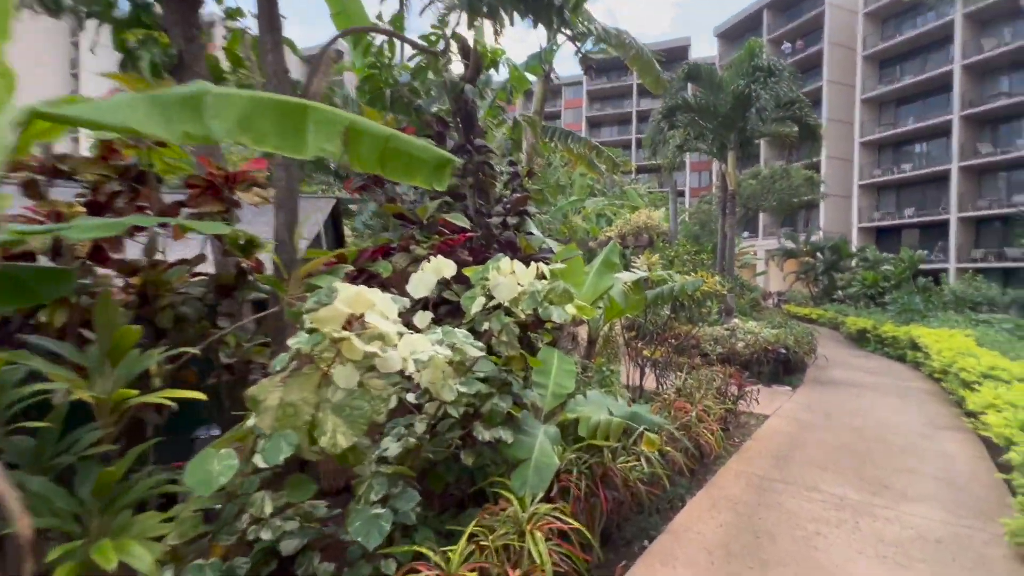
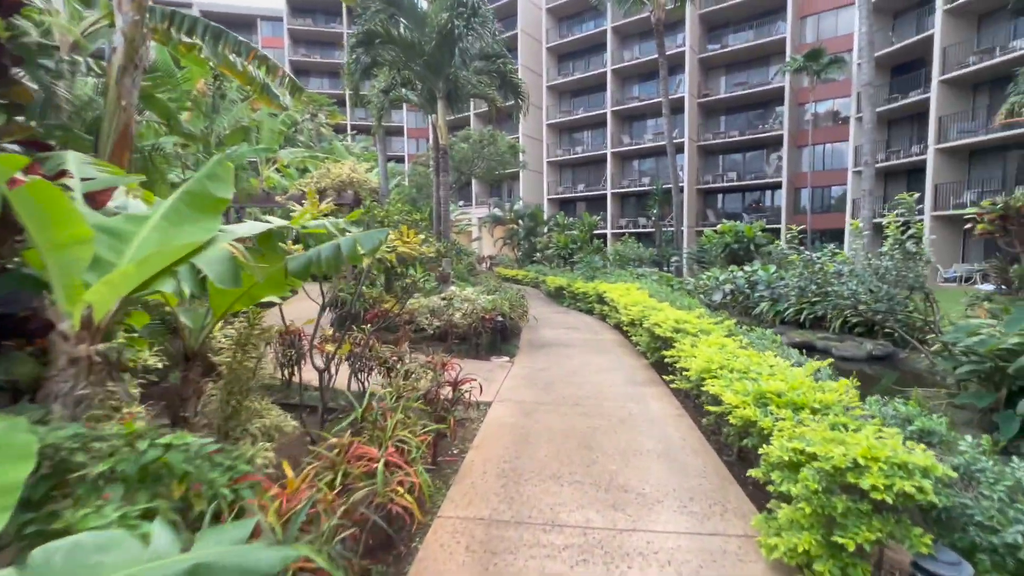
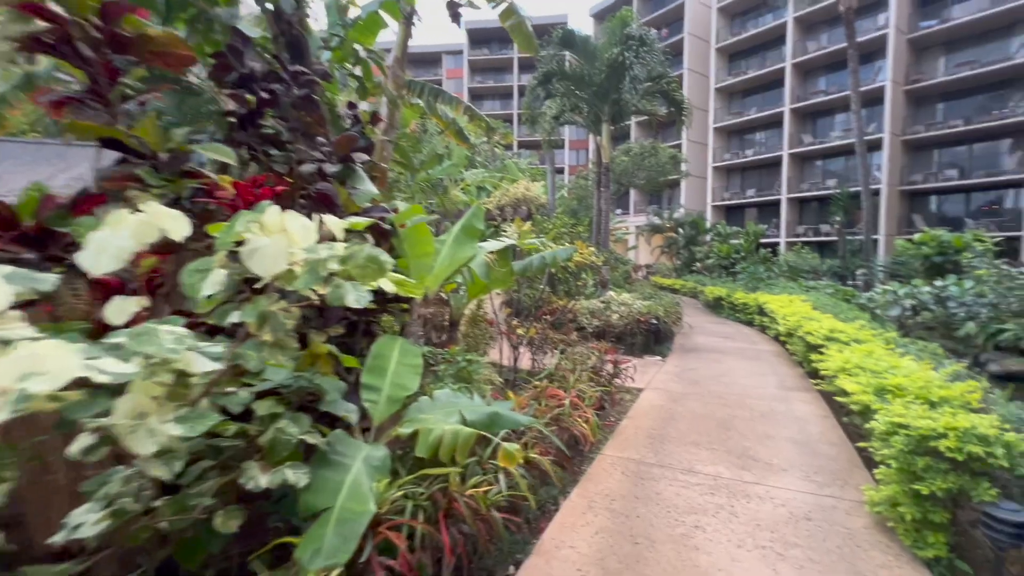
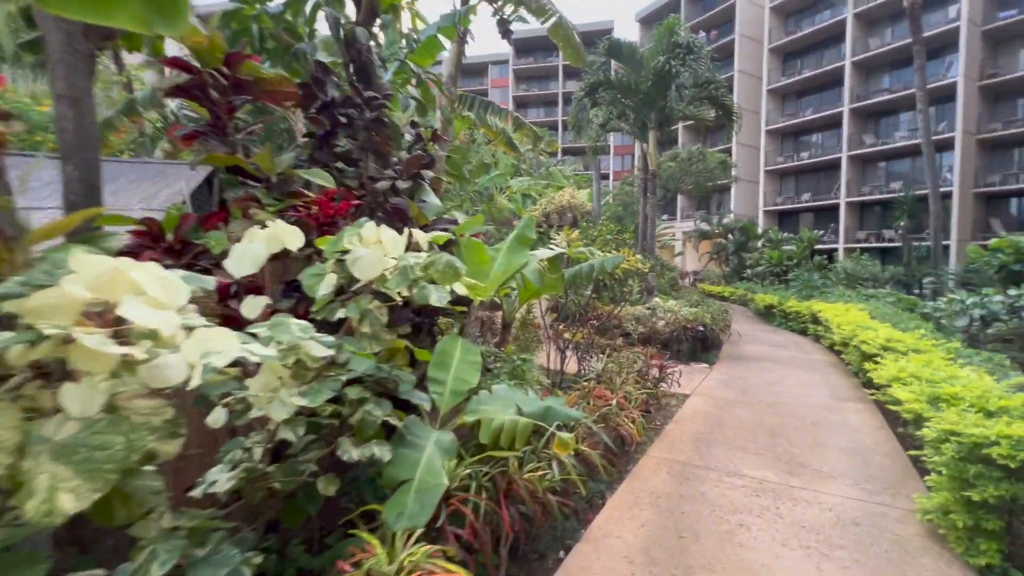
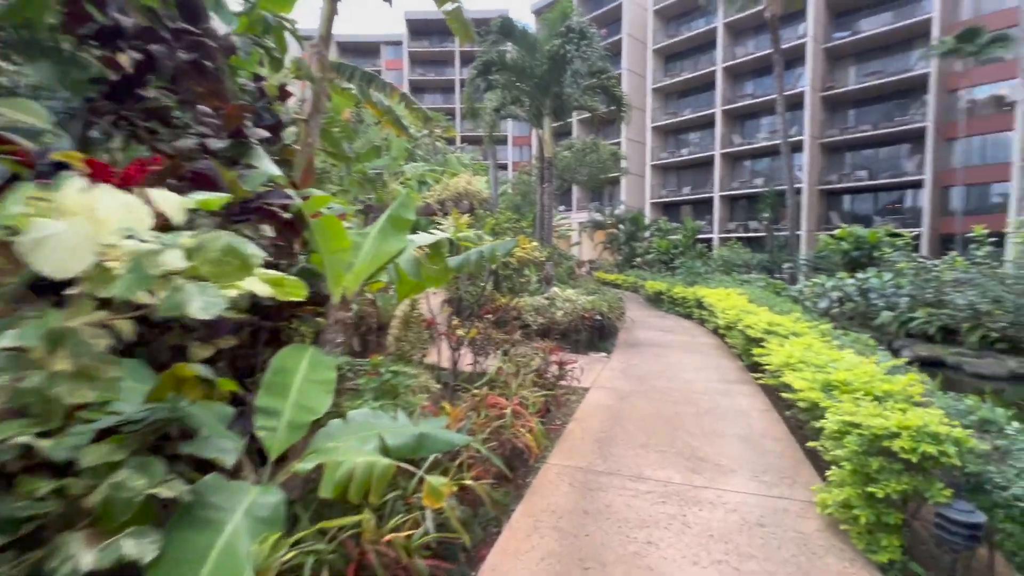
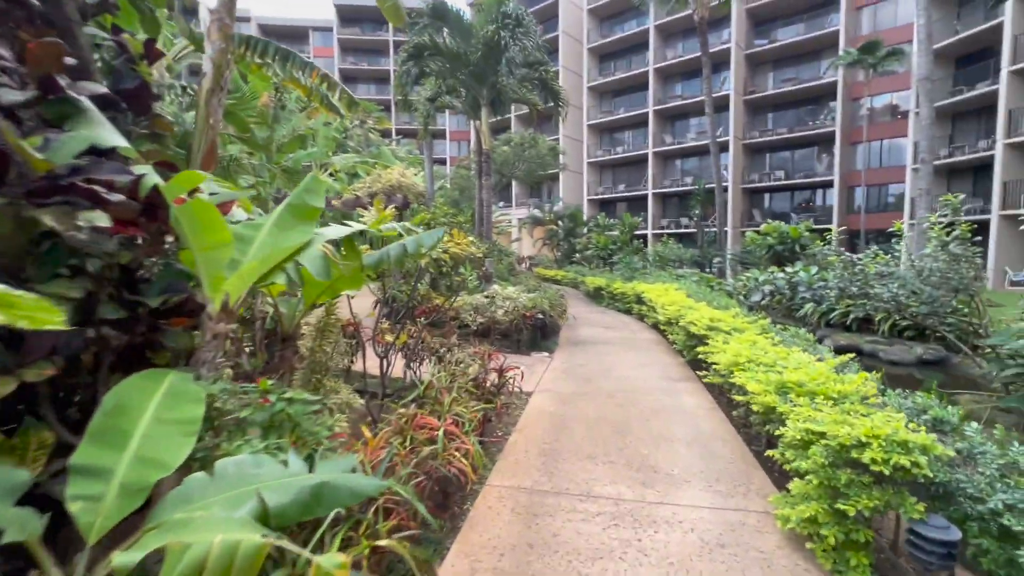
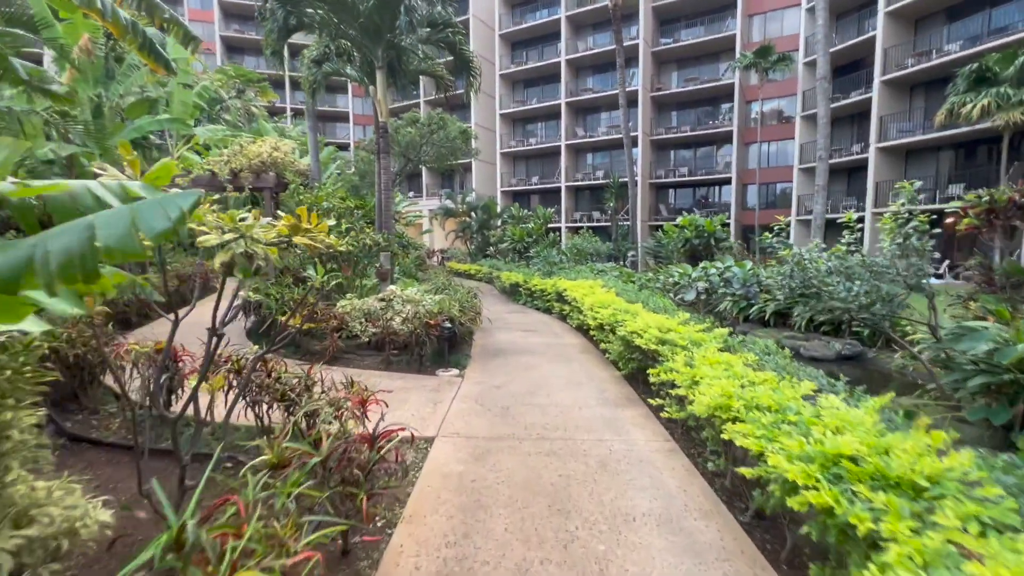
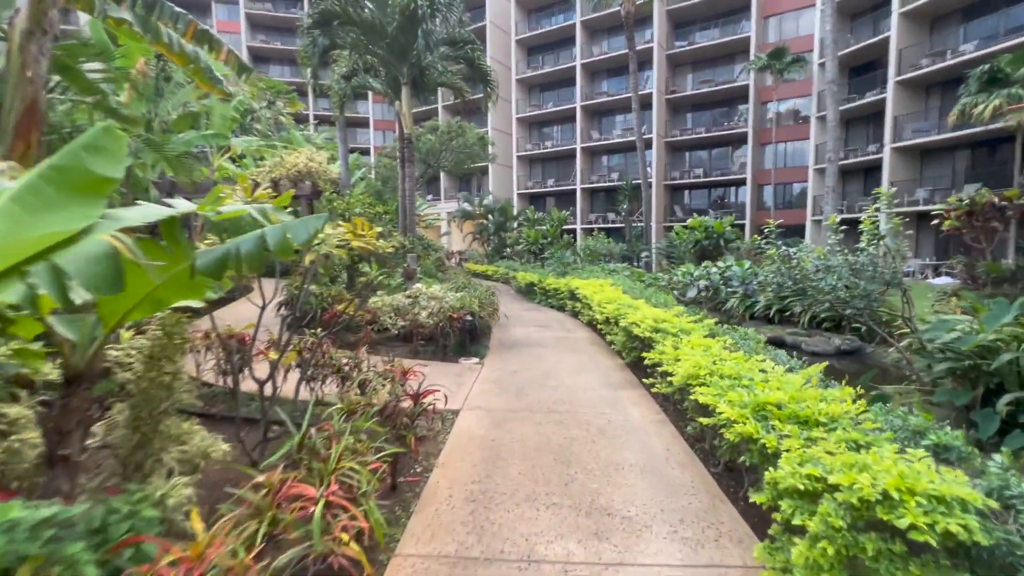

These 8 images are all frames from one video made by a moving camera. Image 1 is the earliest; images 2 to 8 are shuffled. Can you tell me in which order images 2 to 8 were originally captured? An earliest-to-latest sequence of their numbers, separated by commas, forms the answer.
4, 3, 5, 6, 2, 8, 7
